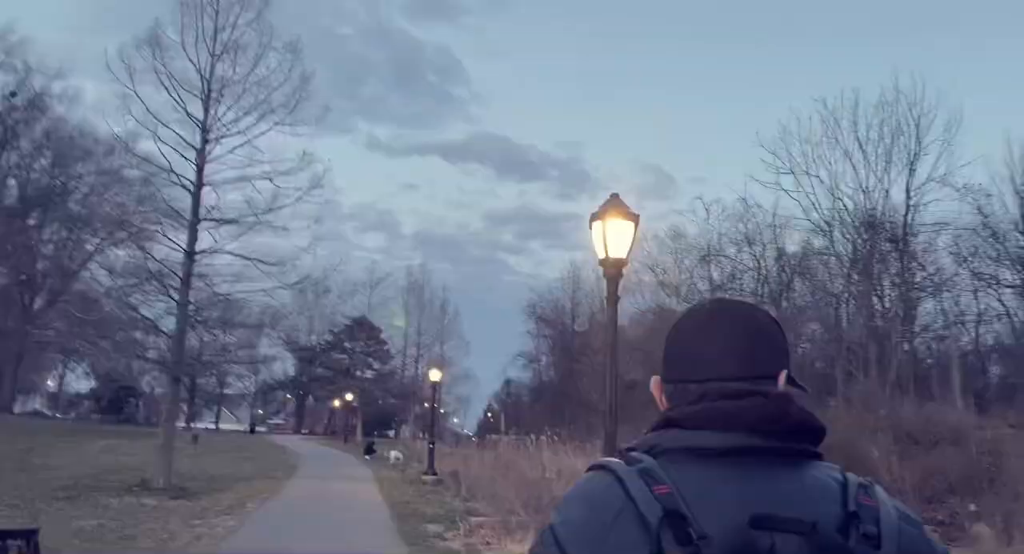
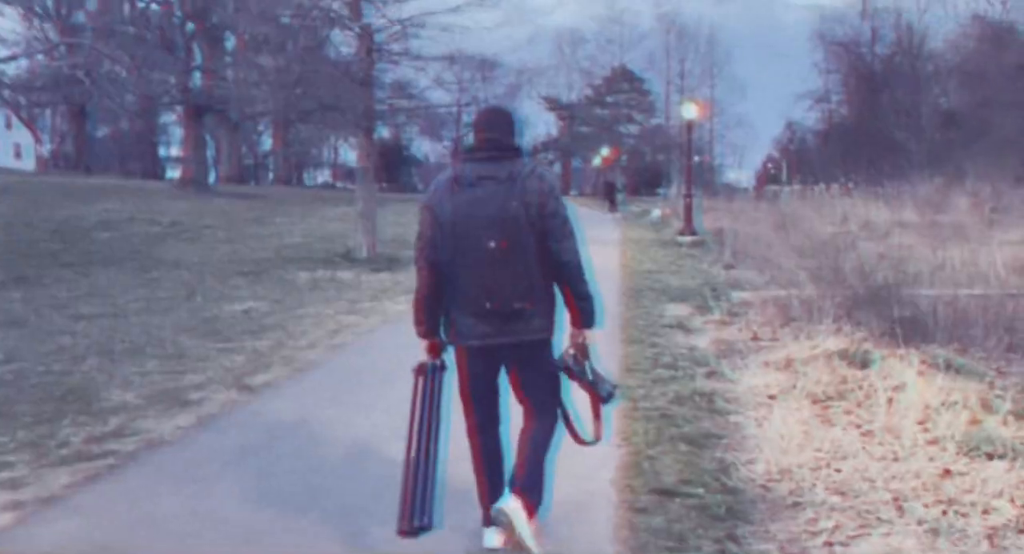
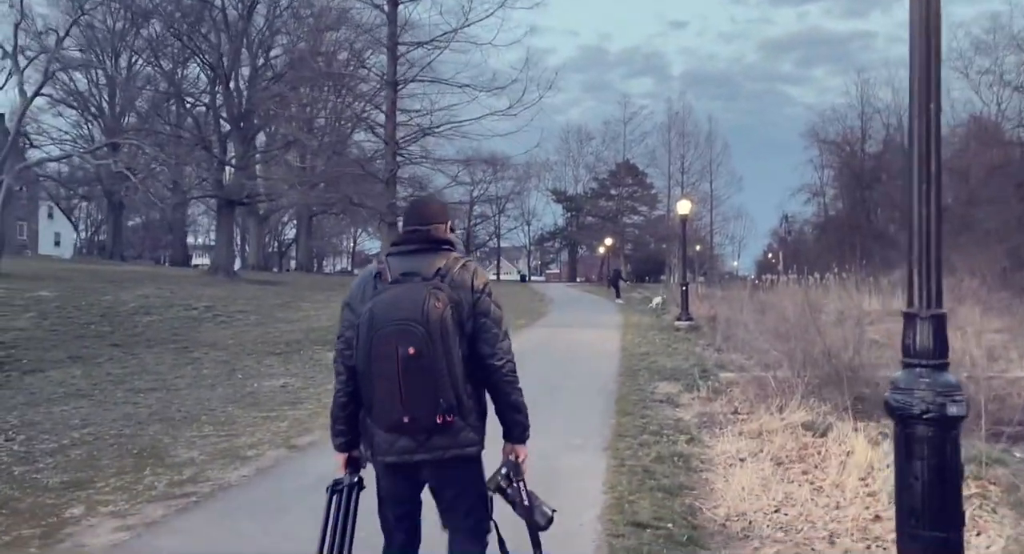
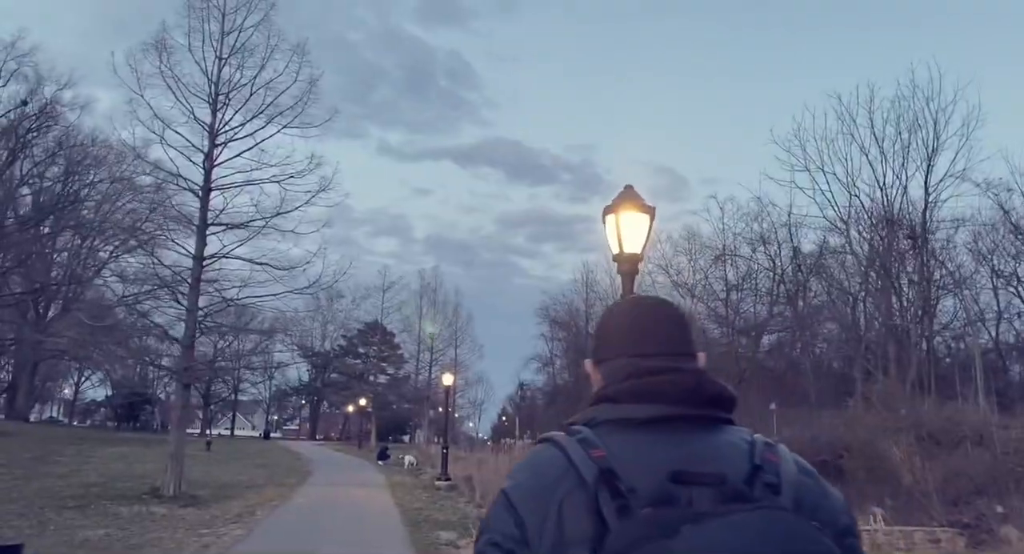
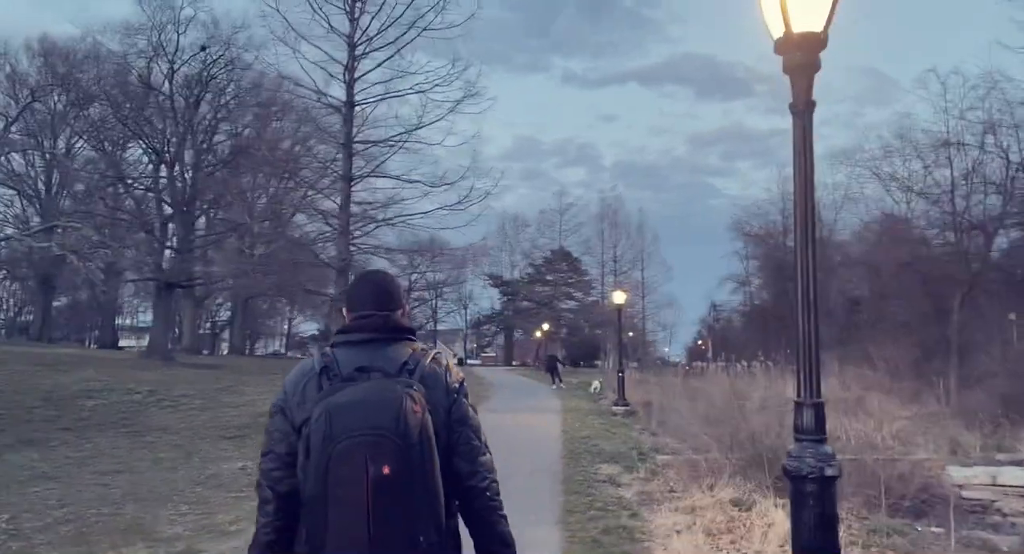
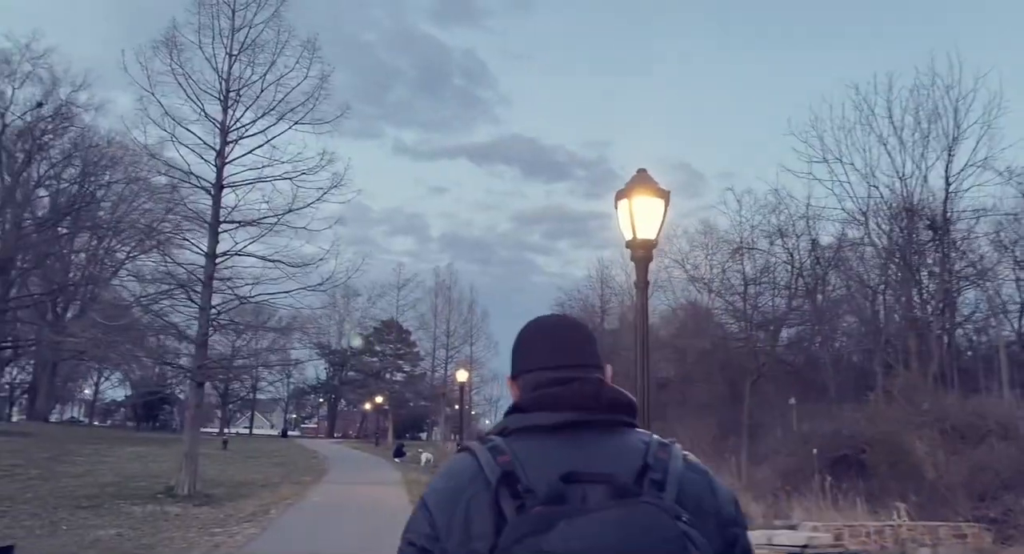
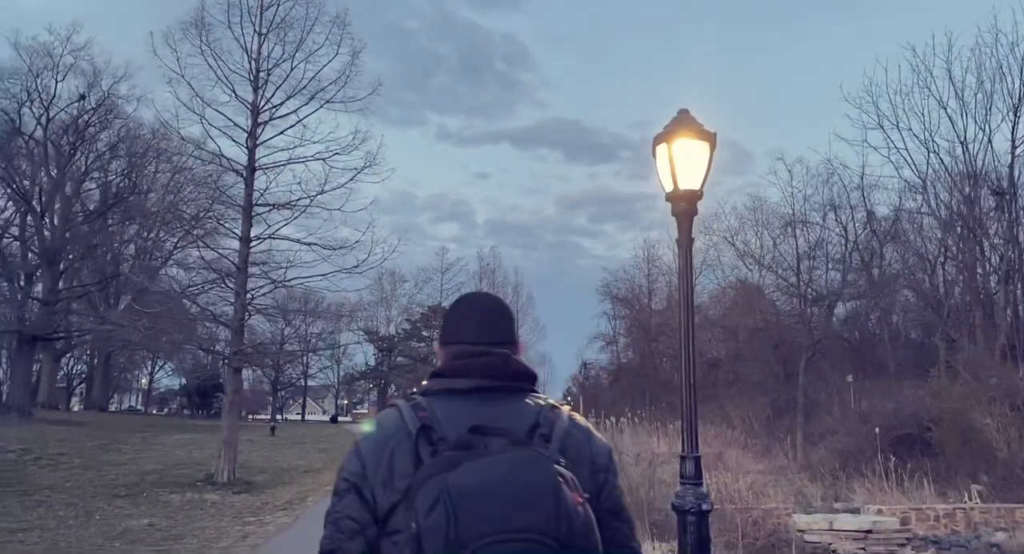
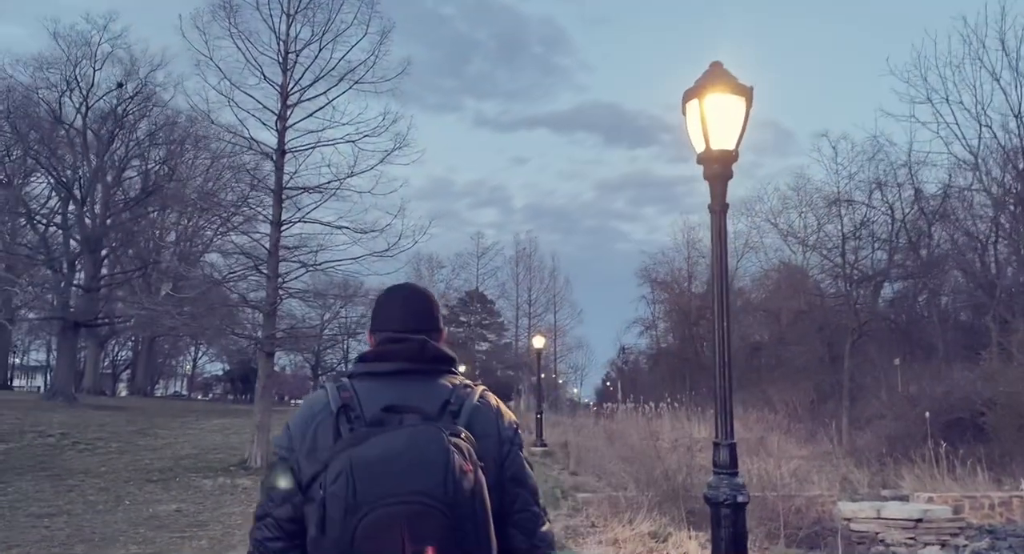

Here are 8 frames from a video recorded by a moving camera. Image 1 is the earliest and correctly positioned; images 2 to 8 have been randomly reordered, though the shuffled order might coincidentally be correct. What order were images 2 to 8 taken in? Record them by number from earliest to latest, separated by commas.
4, 6, 7, 8, 5, 3, 2
